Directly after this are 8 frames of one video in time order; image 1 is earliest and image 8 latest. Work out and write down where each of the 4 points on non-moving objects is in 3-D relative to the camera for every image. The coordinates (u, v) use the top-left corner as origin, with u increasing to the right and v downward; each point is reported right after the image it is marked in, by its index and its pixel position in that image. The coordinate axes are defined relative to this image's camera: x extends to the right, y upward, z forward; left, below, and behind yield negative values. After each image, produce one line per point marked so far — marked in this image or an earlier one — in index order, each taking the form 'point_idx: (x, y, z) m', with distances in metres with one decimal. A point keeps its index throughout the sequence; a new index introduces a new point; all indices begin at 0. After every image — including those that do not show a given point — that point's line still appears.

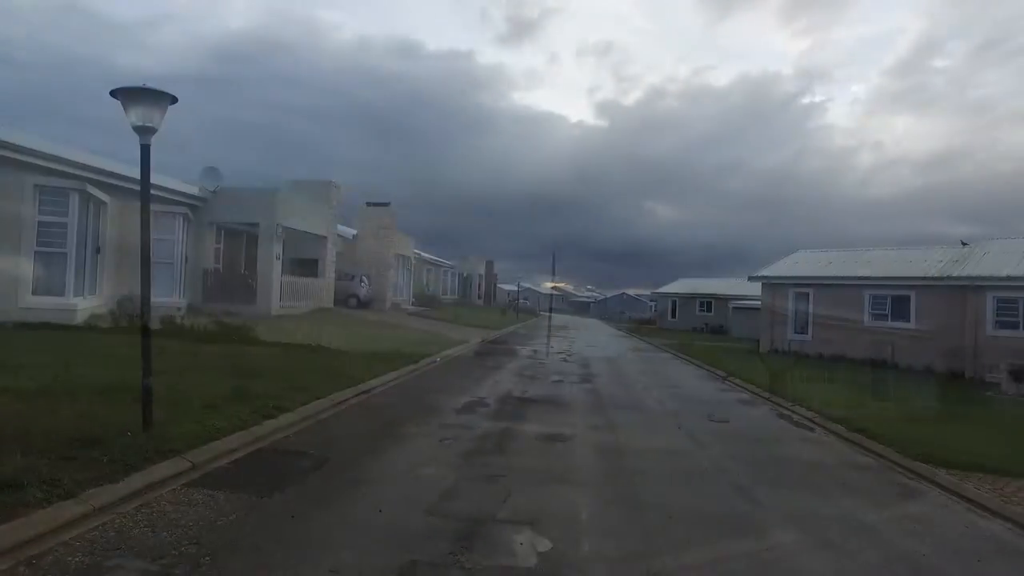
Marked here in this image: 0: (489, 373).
0: (-0.6, -2.0, +16.2) m
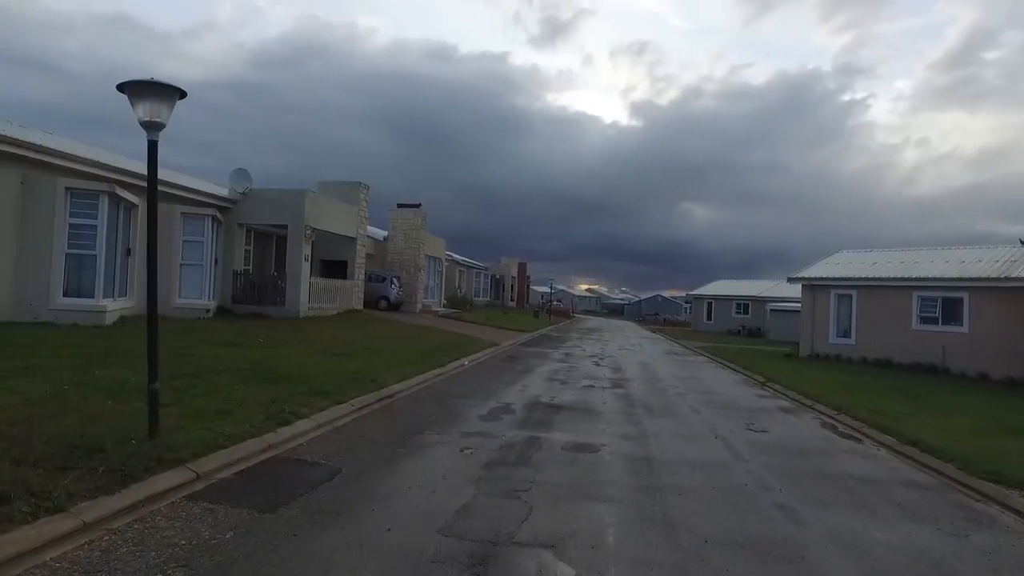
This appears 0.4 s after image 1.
0: (+0.1, -2.1, +15.8) m
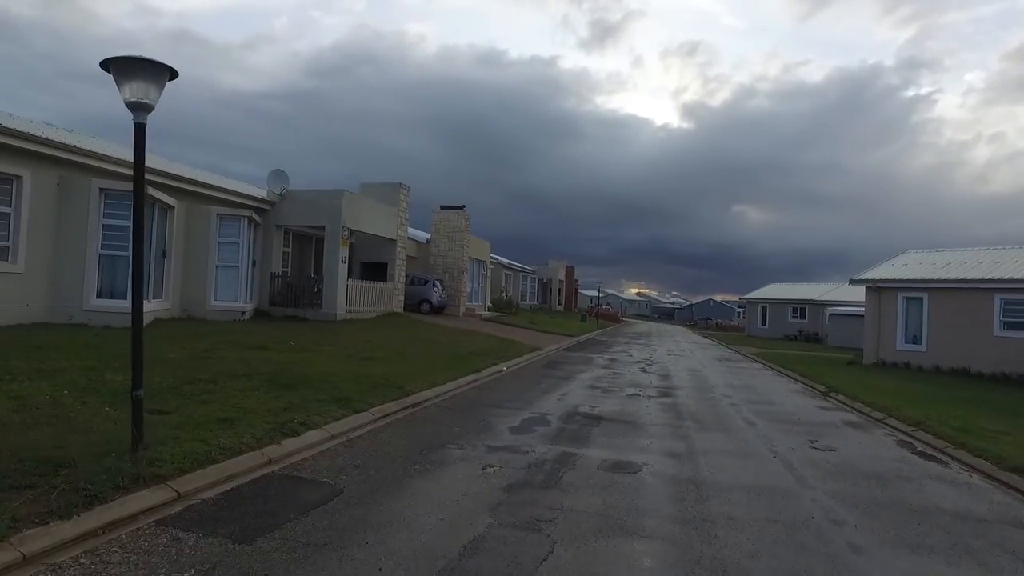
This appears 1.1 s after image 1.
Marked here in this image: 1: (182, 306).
0: (+1.0, -2.1, +14.9) m
1: (-9.0, -0.5, +18.7) m
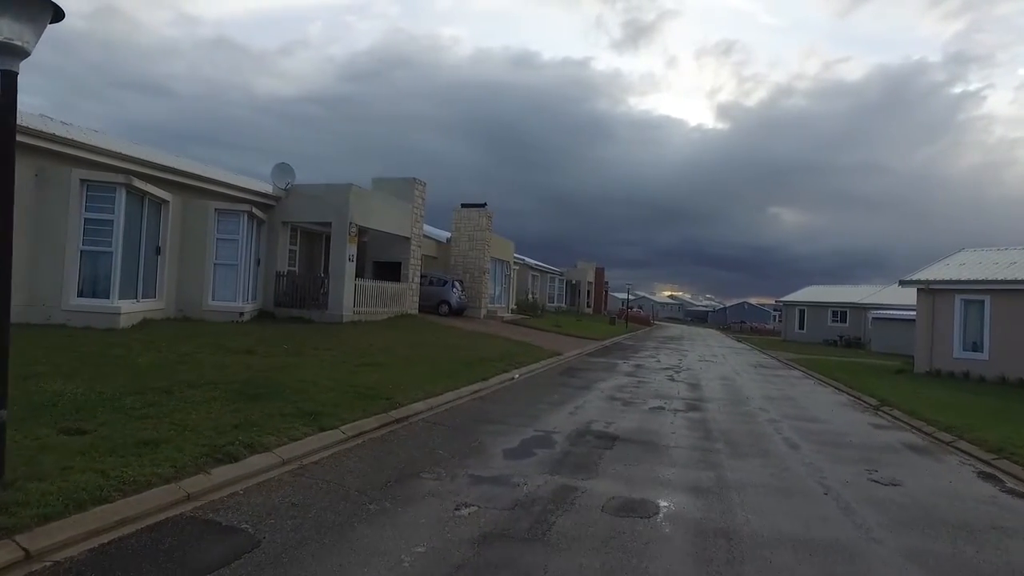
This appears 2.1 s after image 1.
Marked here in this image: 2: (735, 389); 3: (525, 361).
0: (+1.2, -2.1, +13.3) m
1: (-8.6, -0.5, +17.6) m
2: (+5.2, -2.4, +15.9) m
3: (+0.3, -1.9, +17.8) m
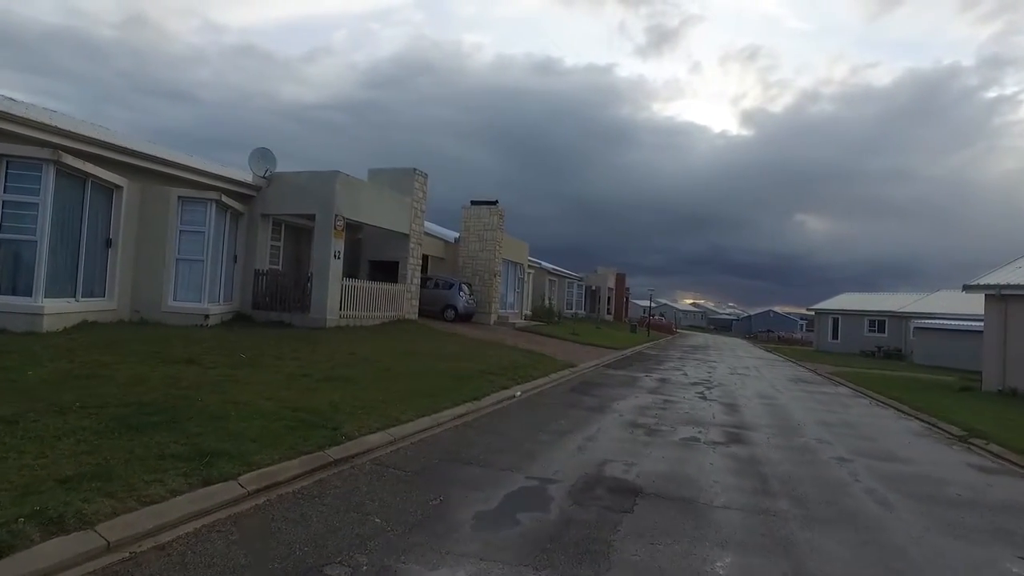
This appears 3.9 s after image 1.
0: (+1.1, -2.1, +10.8) m
1: (-8.5, -0.4, +15.4) m
2: (+5.2, -2.4, +13.2) m
3: (+0.4, -1.9, +15.3) m
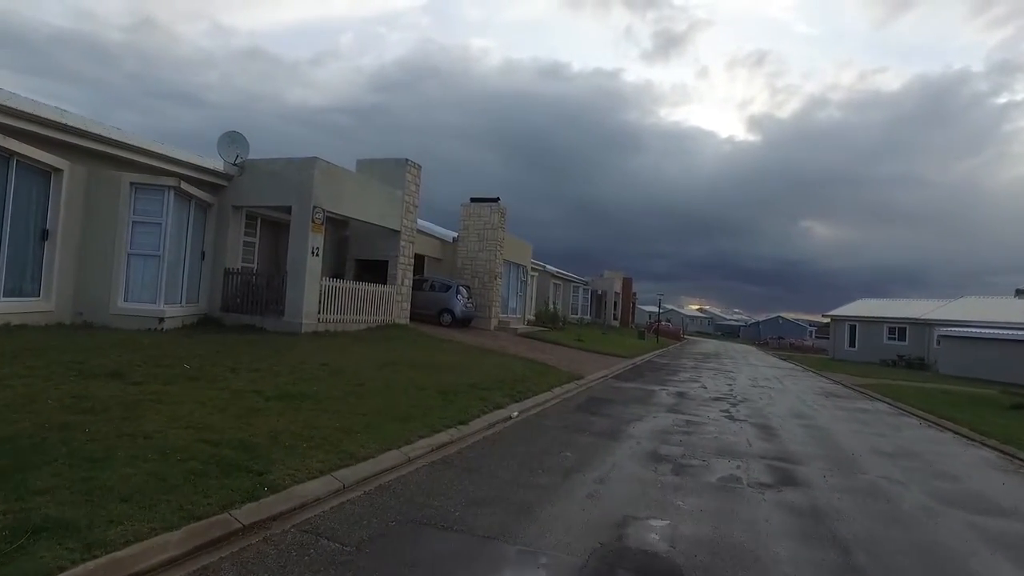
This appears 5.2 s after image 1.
0: (+1.0, -2.1, +8.8) m
1: (-8.6, -0.4, +13.4) m
2: (+5.2, -2.4, +11.1) m
3: (+0.4, -2.0, +13.3) m
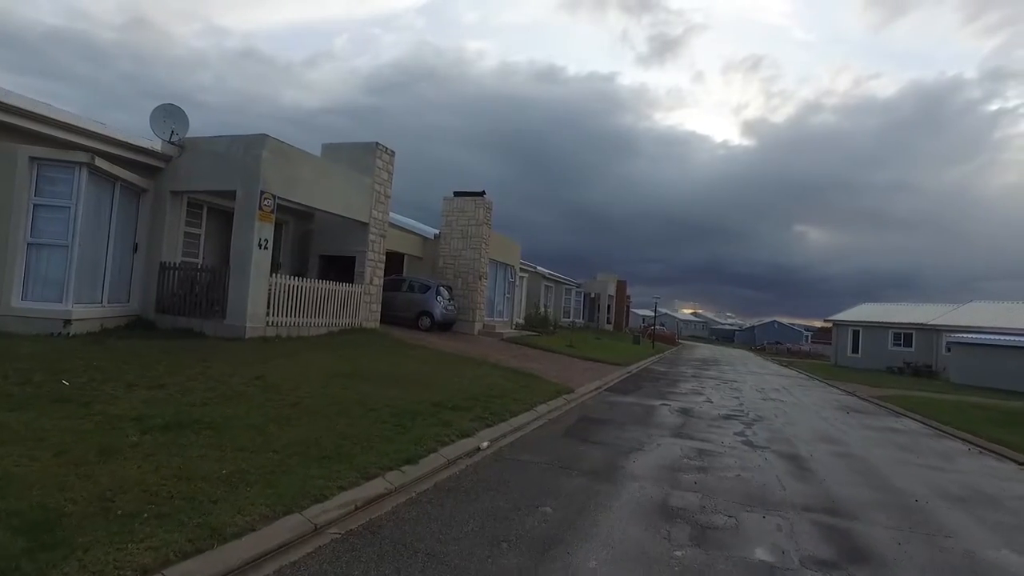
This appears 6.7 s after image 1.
0: (+0.7, -2.0, +6.5) m
1: (-9.0, -0.3, +11.2) m
2: (+4.8, -2.4, +8.9) m
3: (0.0, -1.9, +11.0) m
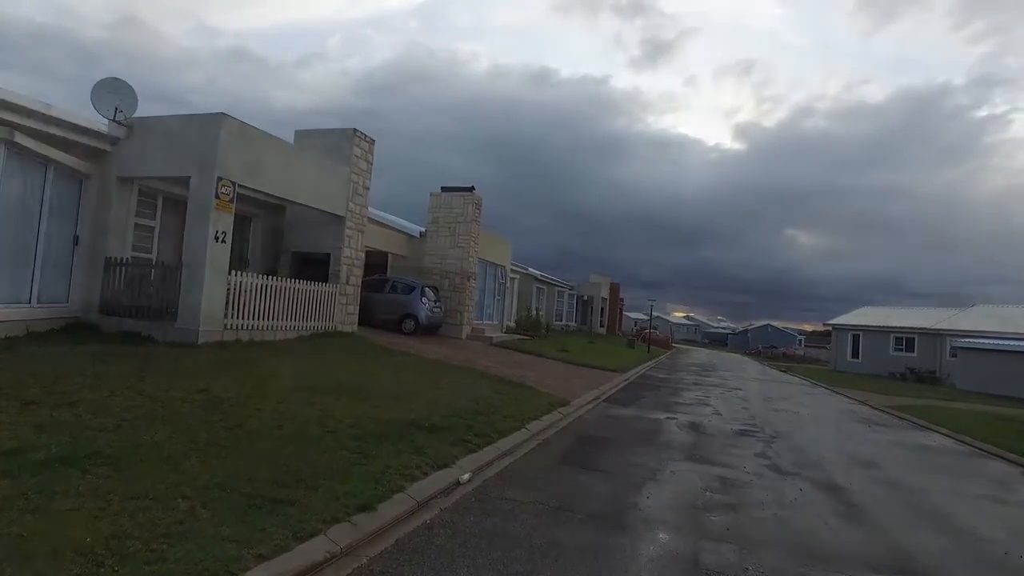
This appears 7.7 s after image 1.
0: (+0.5, -2.0, +5.0) m
1: (-9.1, -0.3, +9.5) m
2: (+4.6, -2.4, +7.4) m
3: (-0.2, -1.9, +9.4) m
